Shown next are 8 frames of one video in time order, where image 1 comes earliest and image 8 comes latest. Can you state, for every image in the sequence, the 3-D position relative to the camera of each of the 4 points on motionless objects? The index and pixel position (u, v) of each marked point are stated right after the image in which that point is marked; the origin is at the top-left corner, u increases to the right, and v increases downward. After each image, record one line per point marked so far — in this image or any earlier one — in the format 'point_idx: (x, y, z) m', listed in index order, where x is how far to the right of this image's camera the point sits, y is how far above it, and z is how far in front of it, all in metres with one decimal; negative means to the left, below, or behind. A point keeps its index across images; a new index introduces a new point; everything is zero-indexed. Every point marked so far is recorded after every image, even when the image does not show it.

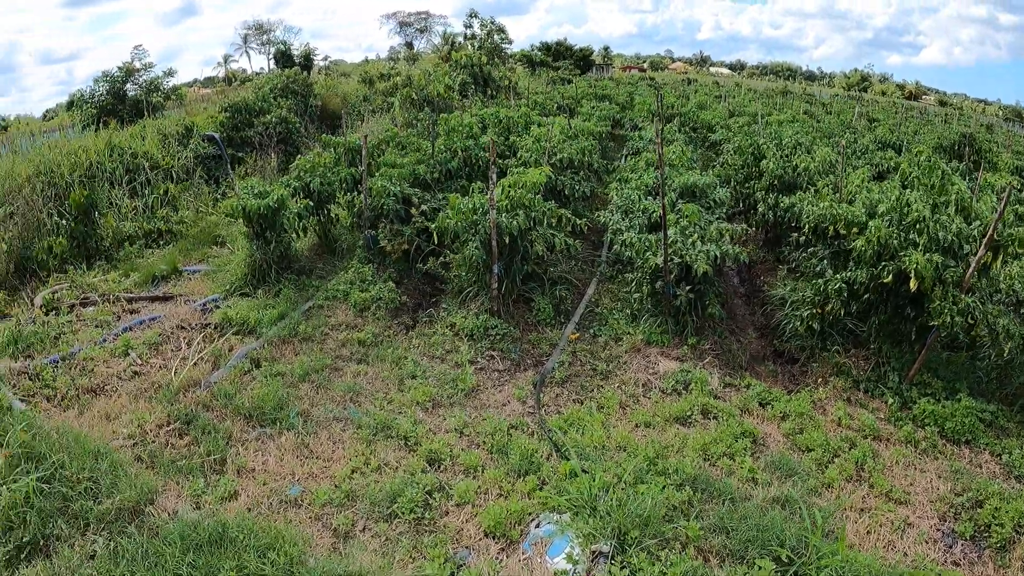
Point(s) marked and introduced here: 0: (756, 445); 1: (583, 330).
0: (+1.7, -1.1, +4.2) m
1: (+0.5, -0.3, +5.3) m
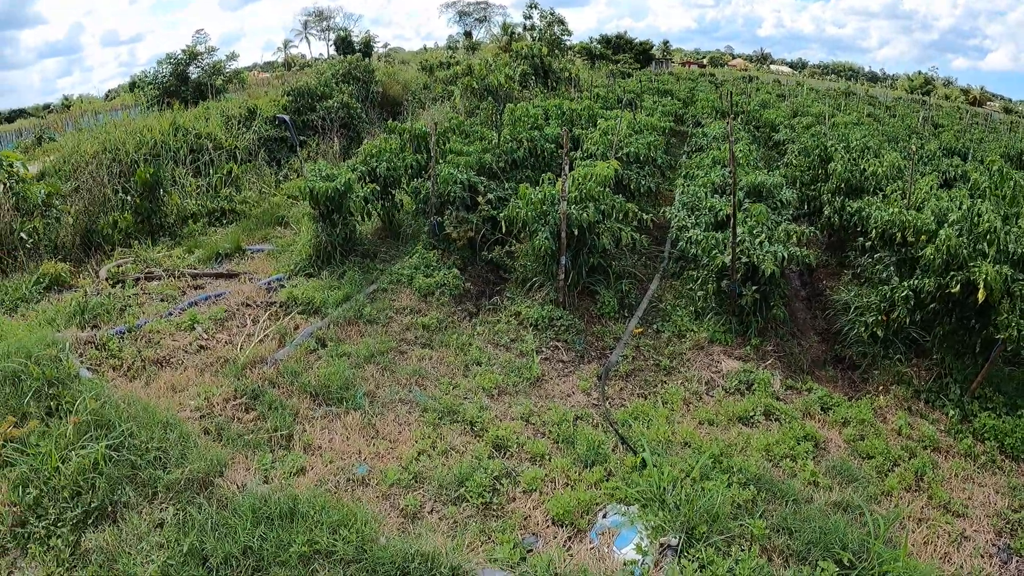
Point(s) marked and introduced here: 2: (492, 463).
0: (+2.1, -1.1, +4.1) m
1: (+1.0, -0.3, +5.3) m
2: (0.0, -1.1, +3.8) m
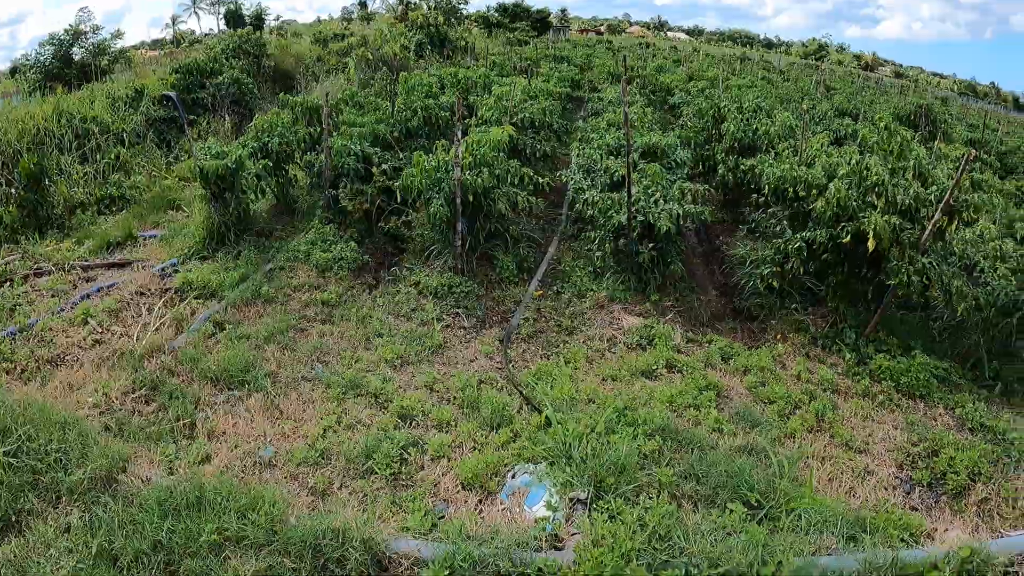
0: (+1.5, -0.8, +4.3) m
1: (+0.3, 0.0, +5.3) m
2: (-0.6, -0.9, +3.8) m
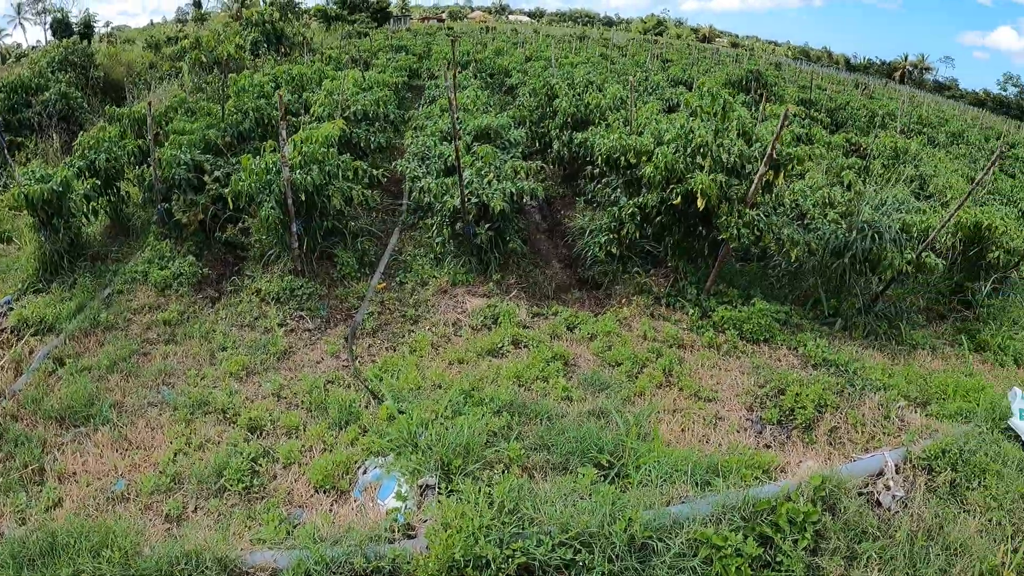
0: (+0.4, -0.6, +4.5) m
1: (-1.1, +0.1, +5.3) m
2: (-1.6, -1.0, +3.7) m
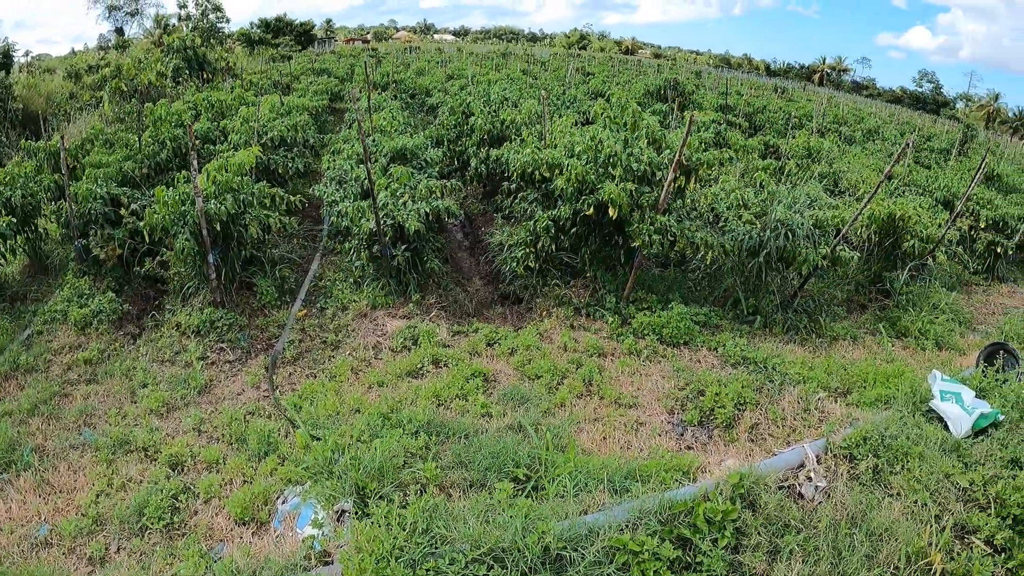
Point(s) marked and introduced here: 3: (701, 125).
0: (-0.2, -0.7, +4.6) m
1: (-1.7, -0.1, +5.3) m
2: (-2.1, -1.2, +3.7) m
3: (+2.6, +2.3, +8.5) m
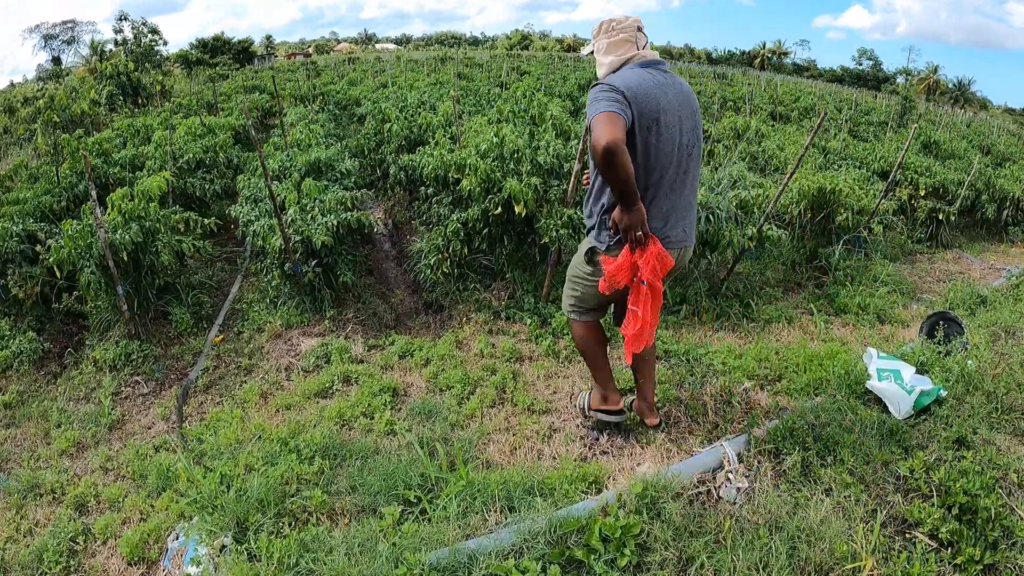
0: (-0.8, -0.8, +4.6) m
1: (-2.4, -0.4, +5.3) m
2: (-2.6, -1.4, +3.6) m
3: (+1.7, +2.4, +8.5) m
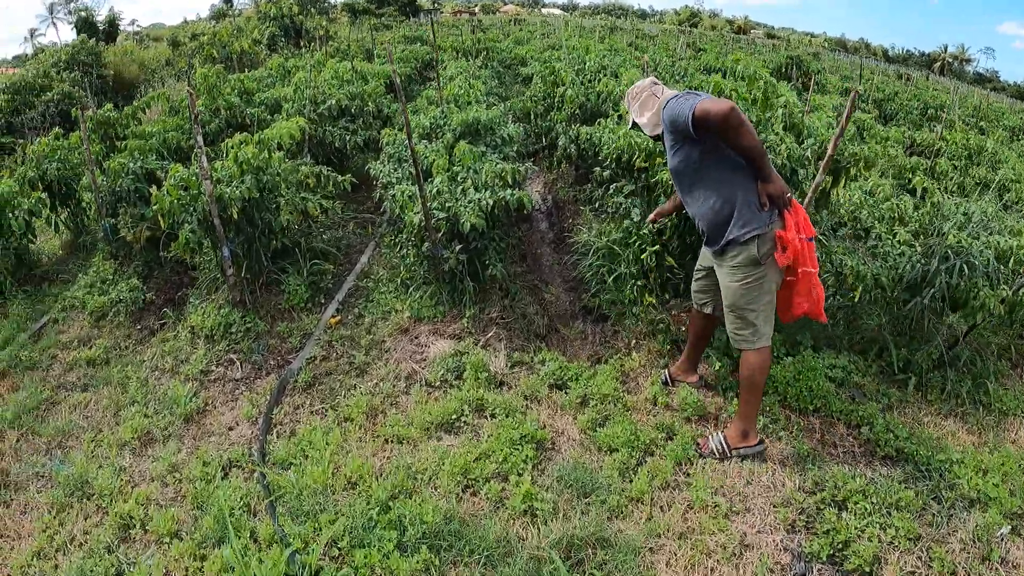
0: (+0.2, -0.9, +3.4) m
1: (-1.2, -0.2, +4.3) m
2: (-1.9, -1.2, +2.8) m
3: (+3.7, +1.9, +6.8) m
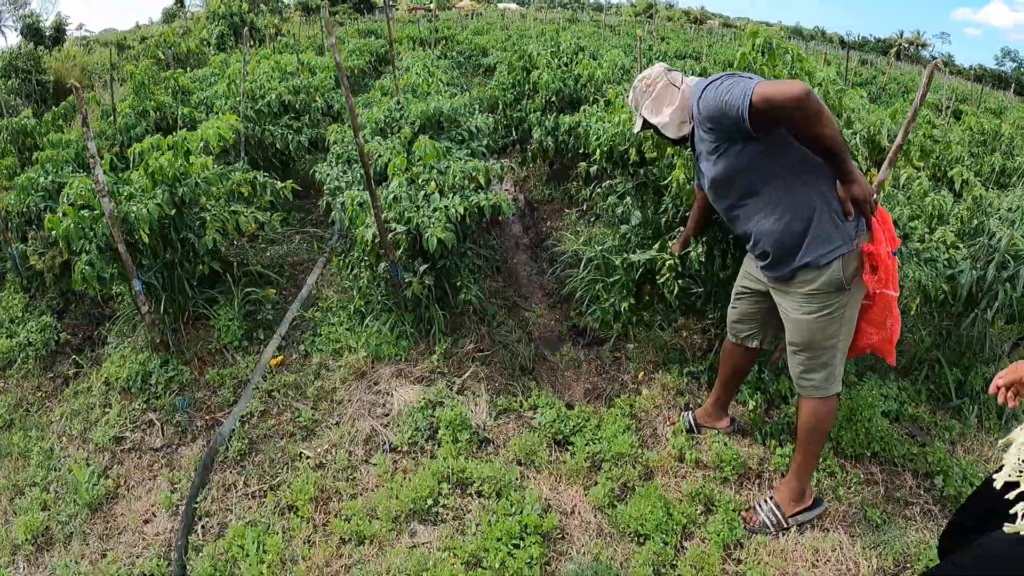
0: (+0.2, -1.1, +2.7) m
1: (-1.2, -0.5, +3.6) m
2: (-1.8, -1.5, +2.0) m
3: (+3.5, +1.9, +6.1) m
